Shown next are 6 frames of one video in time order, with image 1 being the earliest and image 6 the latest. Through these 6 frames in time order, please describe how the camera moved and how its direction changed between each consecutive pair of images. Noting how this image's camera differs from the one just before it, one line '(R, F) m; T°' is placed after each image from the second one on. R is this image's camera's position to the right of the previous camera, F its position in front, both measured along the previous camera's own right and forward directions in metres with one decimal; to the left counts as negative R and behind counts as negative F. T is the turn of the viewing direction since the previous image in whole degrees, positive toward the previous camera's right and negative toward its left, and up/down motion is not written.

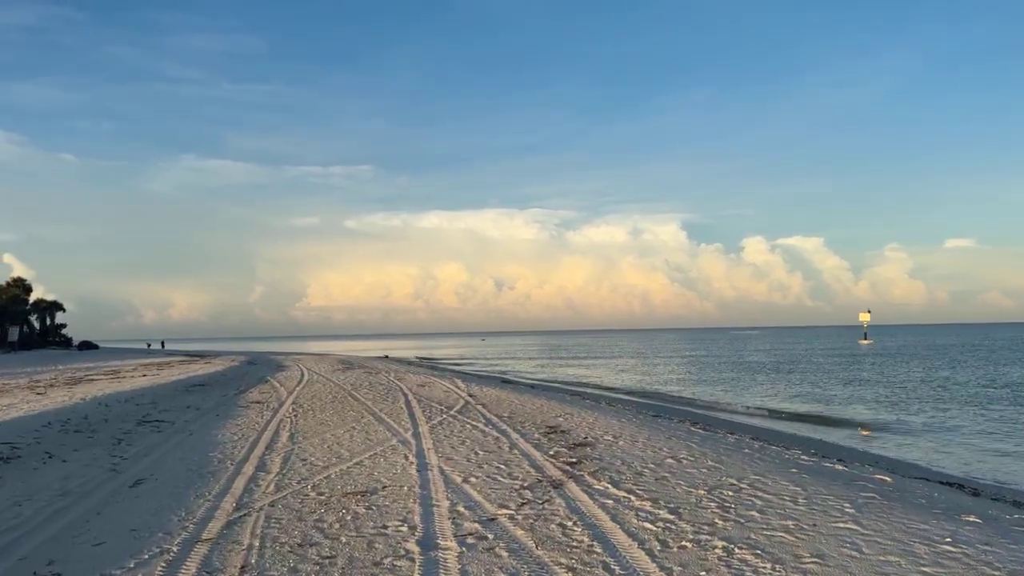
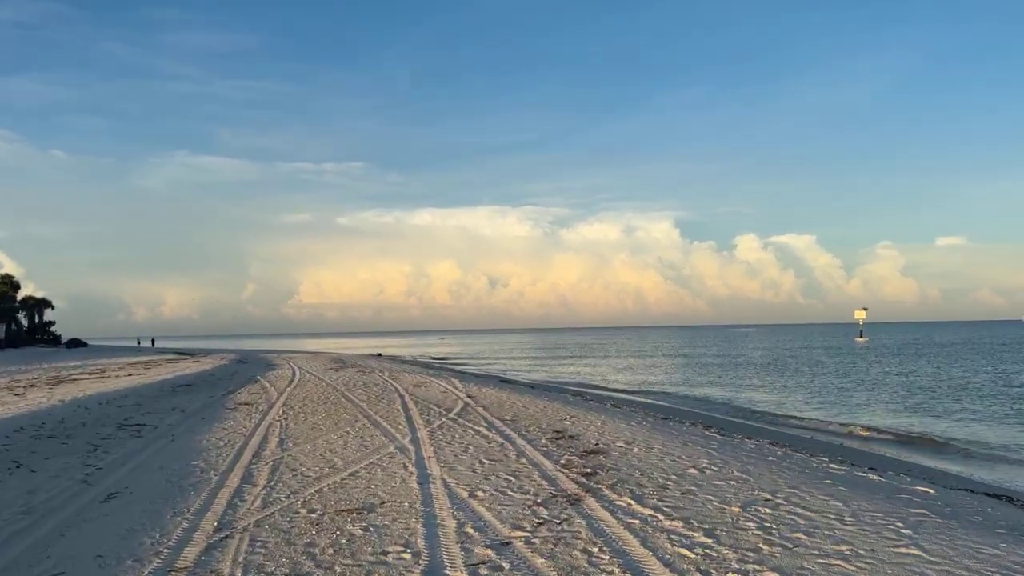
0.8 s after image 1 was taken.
(-0.1, +0.5) m; +1°
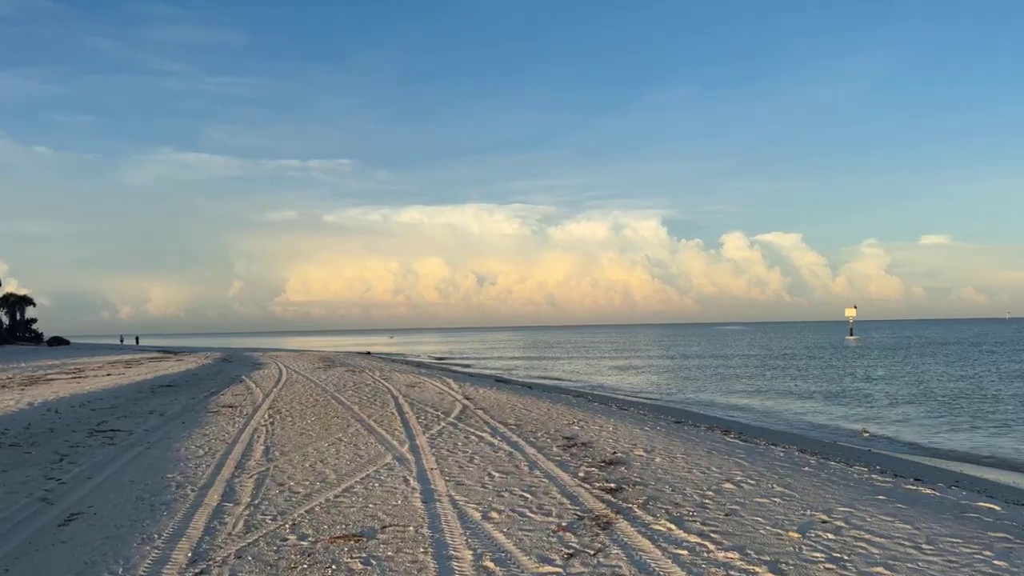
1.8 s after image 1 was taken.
(-0.2, +0.6) m; +1°
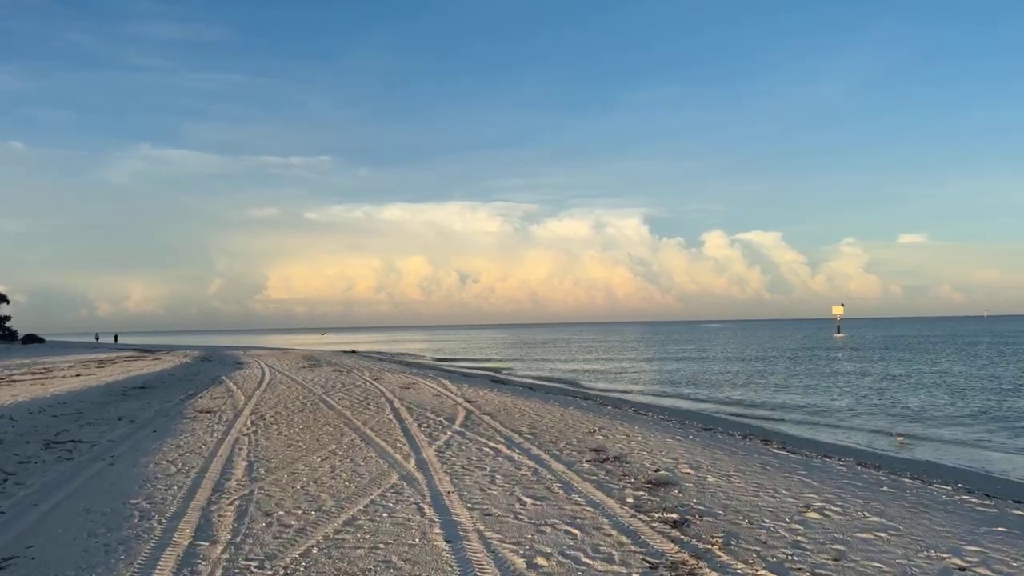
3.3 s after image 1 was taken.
(-0.4, +0.9) m; +2°
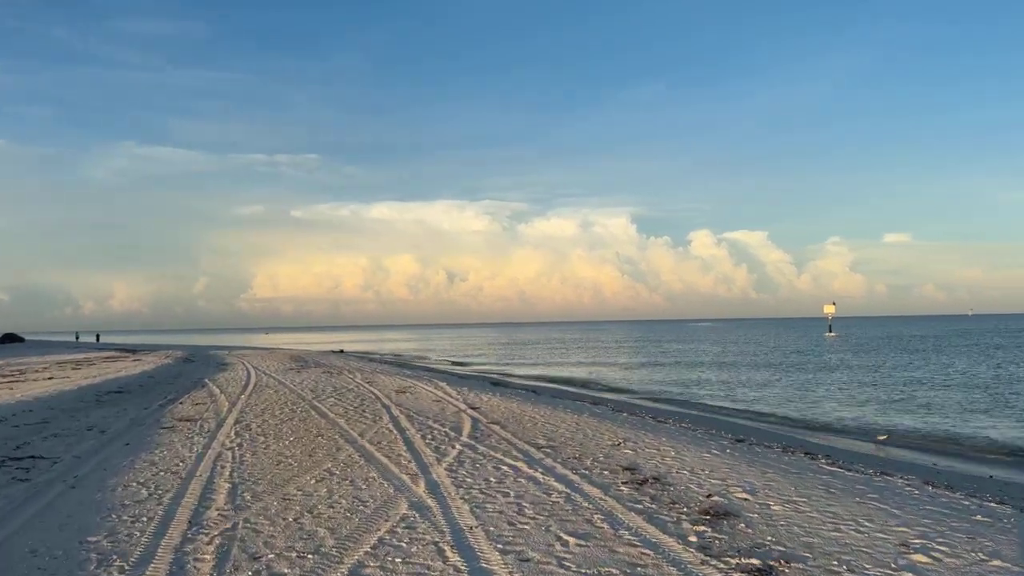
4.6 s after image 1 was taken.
(-0.3, +0.8) m; +1°
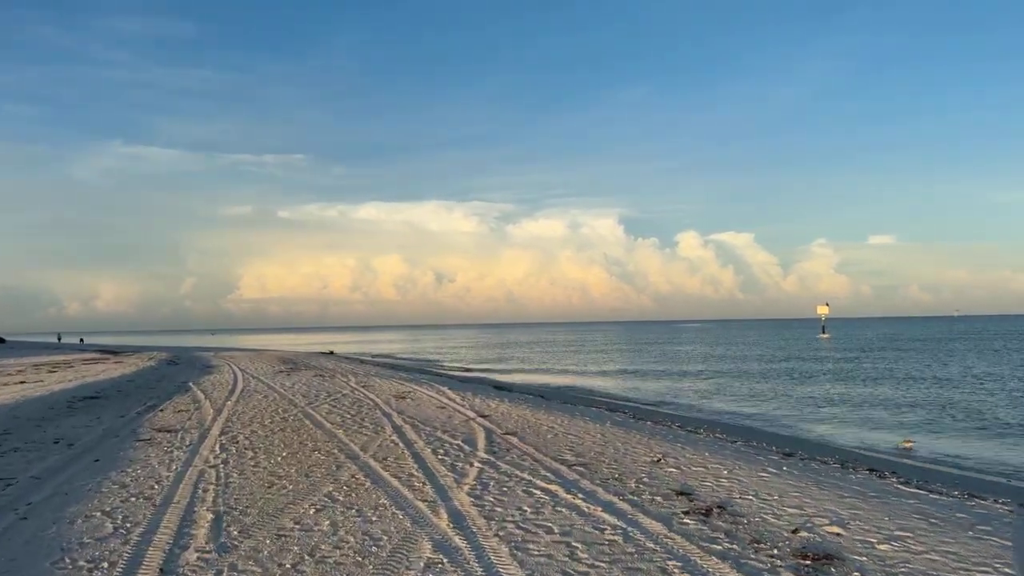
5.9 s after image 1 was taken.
(-0.4, +0.8) m; +1°
